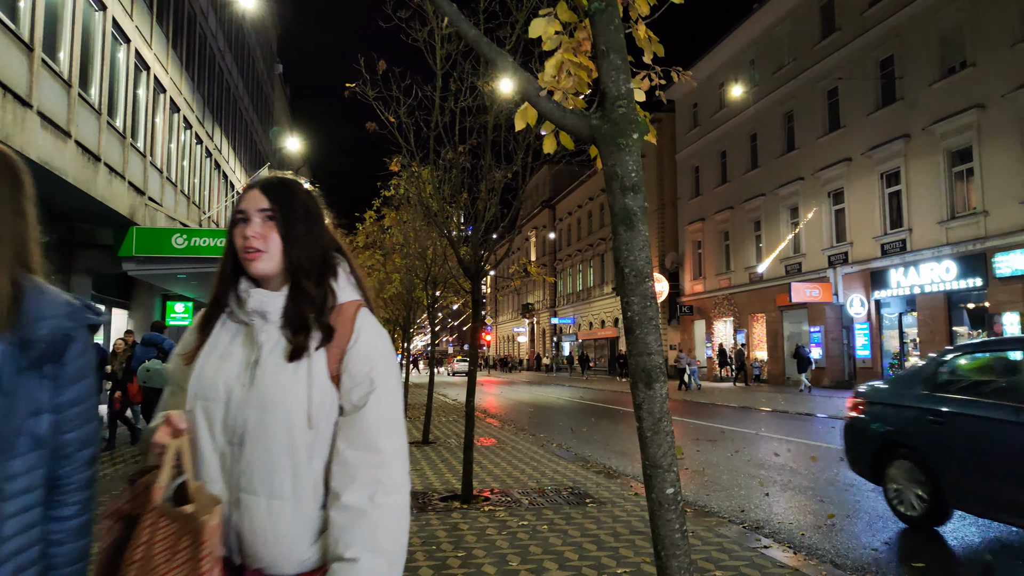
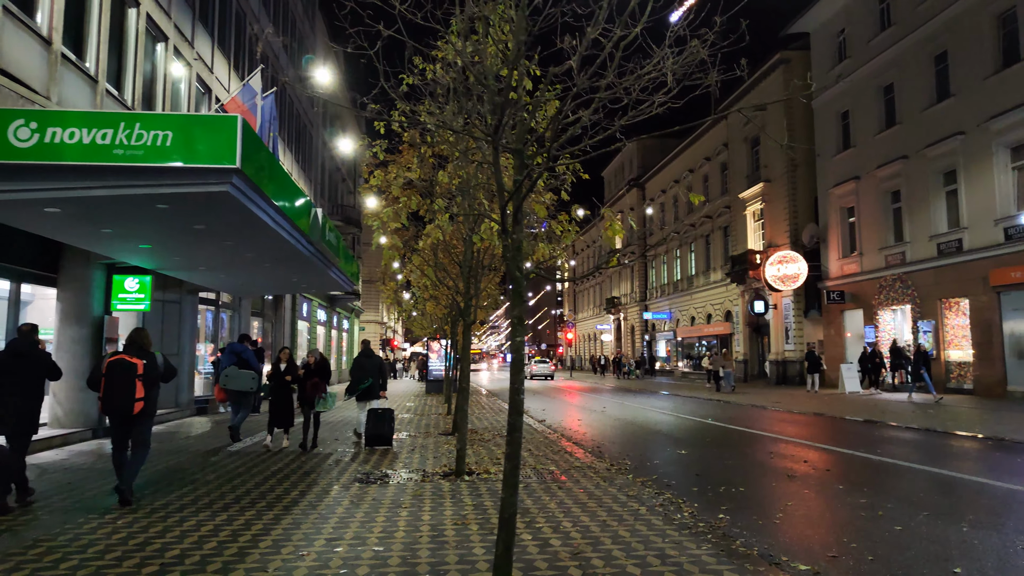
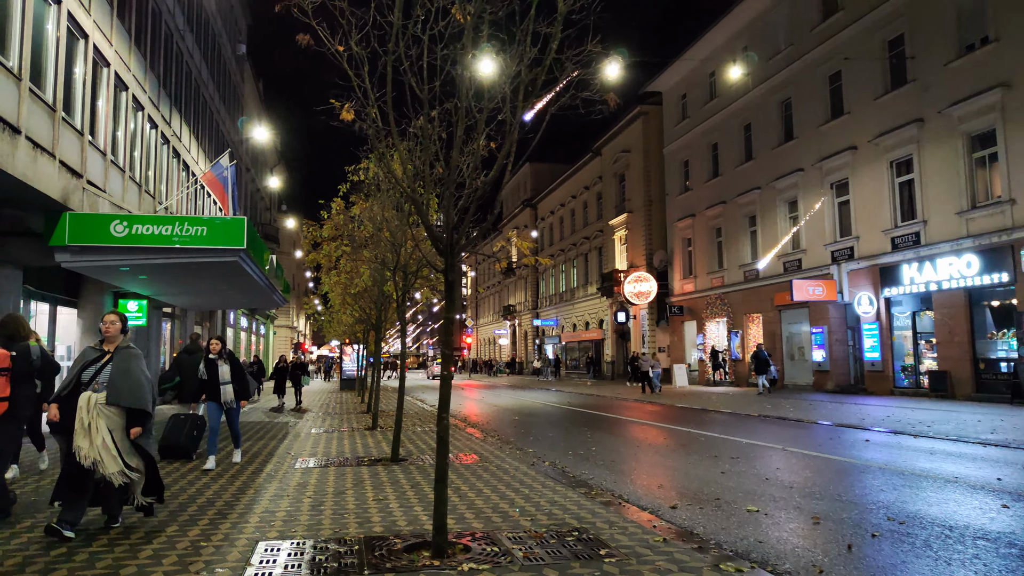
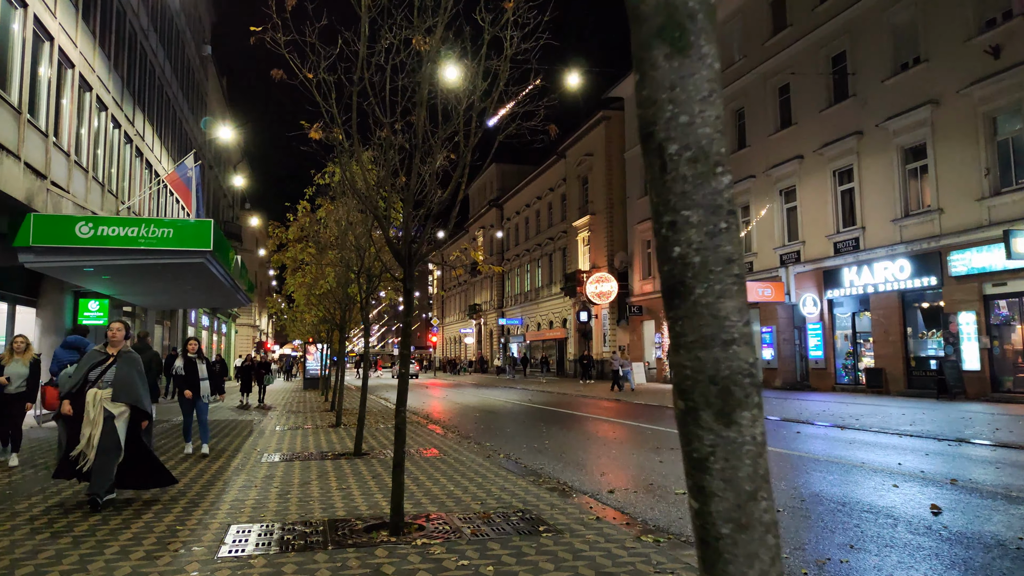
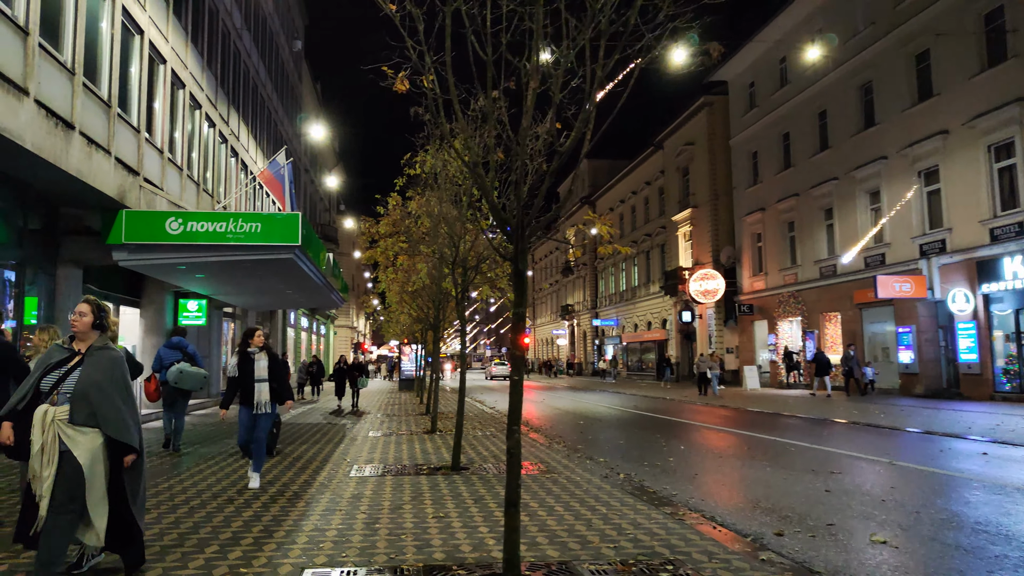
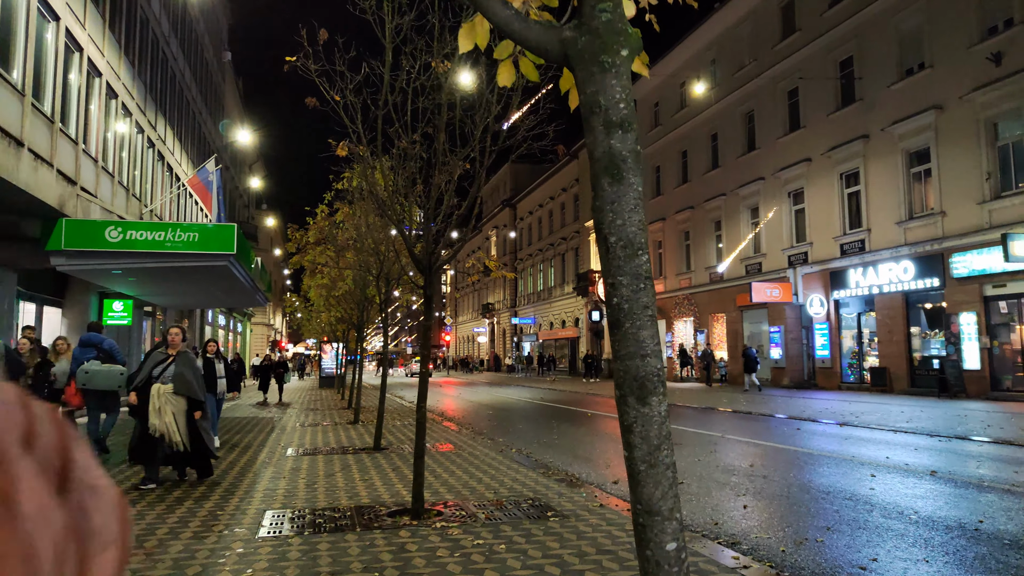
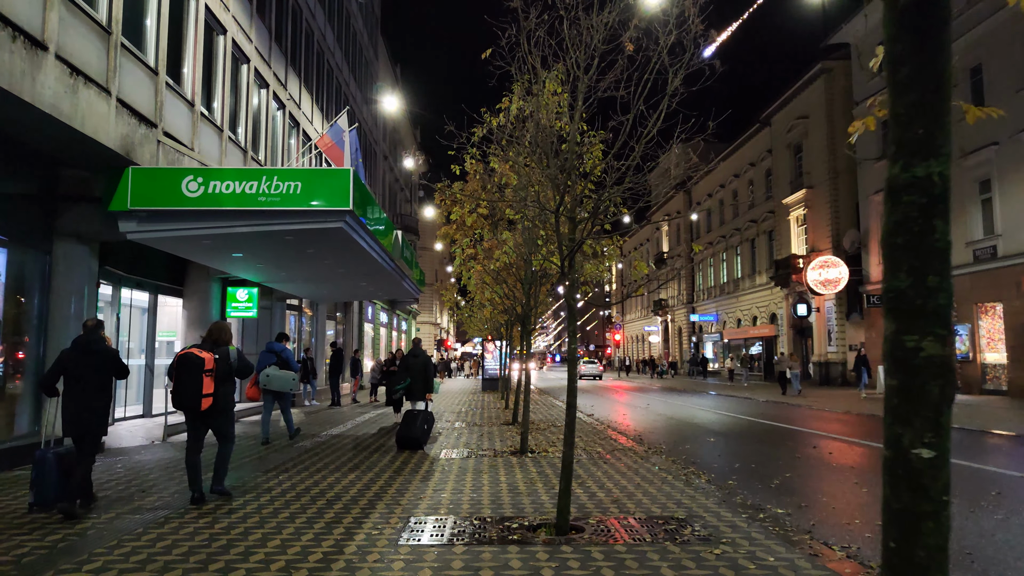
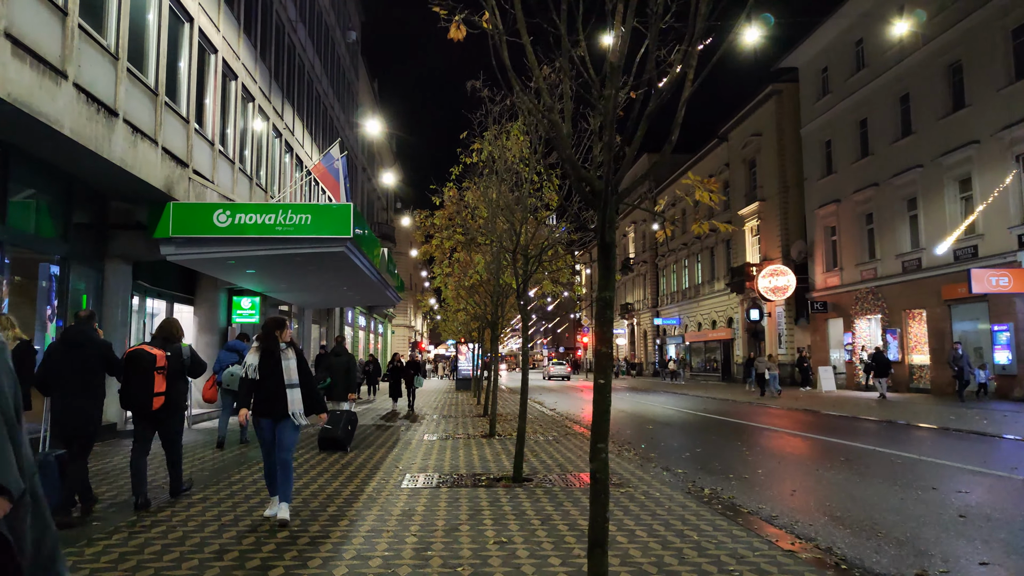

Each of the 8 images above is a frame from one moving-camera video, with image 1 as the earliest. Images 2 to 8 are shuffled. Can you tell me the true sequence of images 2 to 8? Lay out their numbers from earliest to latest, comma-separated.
6, 4, 3, 5, 8, 7, 2
